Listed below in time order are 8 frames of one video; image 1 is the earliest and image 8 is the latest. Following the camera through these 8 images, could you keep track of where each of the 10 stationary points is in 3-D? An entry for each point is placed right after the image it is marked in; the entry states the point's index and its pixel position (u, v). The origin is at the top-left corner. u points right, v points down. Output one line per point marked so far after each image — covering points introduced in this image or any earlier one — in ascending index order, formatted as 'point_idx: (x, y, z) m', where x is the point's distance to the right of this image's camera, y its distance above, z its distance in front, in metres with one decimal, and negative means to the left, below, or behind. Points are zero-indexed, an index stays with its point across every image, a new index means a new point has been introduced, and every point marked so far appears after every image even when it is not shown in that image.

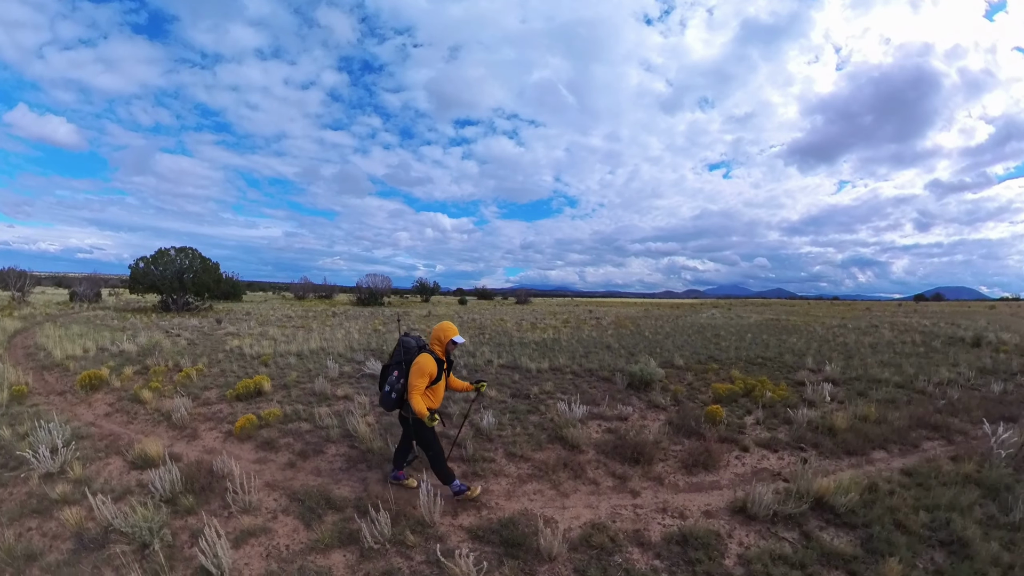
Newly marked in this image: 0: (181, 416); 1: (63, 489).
0: (-4.0, -1.5, +5.7) m
1: (-4.5, -1.8, +4.6) m
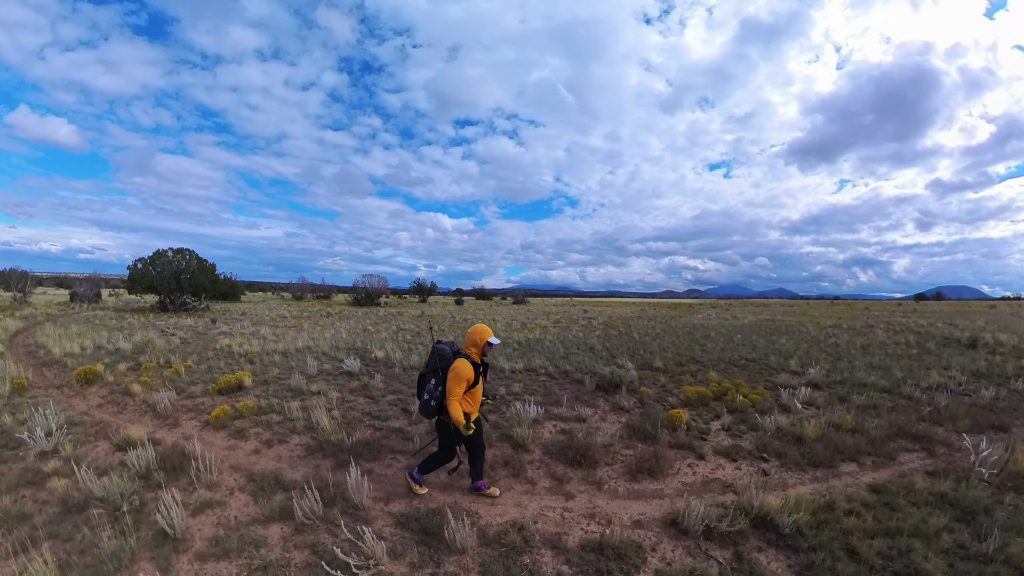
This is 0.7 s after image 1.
0: (-4.6, -1.5, +6.2) m
1: (-5.1, -1.8, +5.1) m
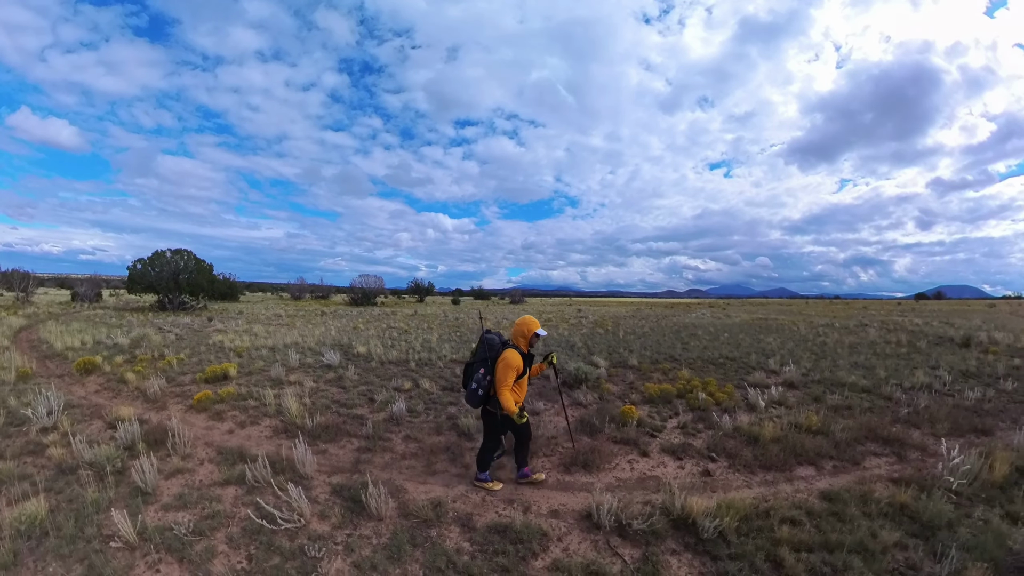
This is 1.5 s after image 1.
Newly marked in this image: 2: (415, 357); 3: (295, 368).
0: (-5.1, -1.5, +6.8) m
1: (-5.6, -1.7, +5.7) m
2: (-1.9, -1.4, +9.3) m
3: (-3.8, -1.4, +8.3) m
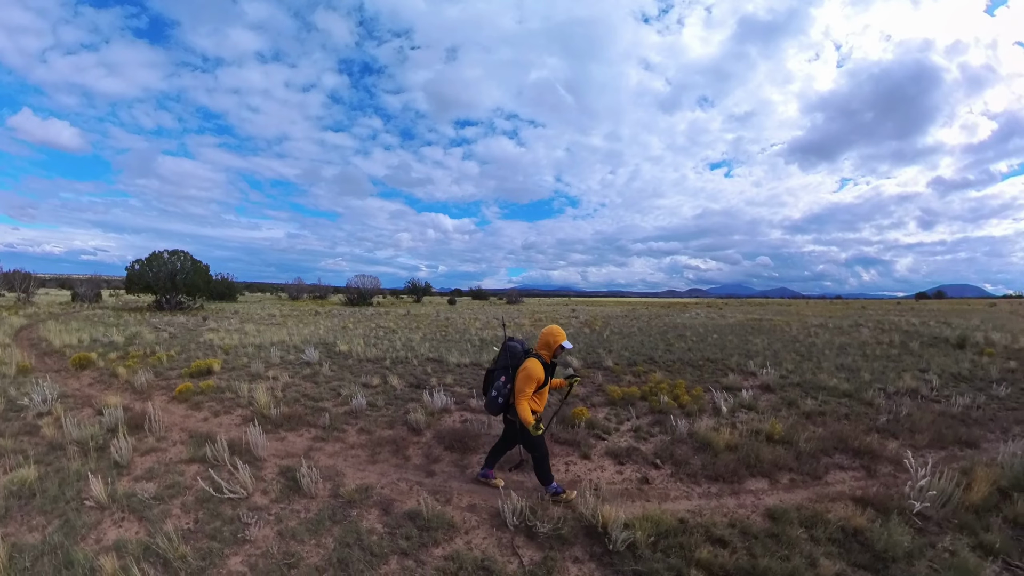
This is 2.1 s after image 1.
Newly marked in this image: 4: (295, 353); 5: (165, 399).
0: (-5.8, -1.5, +7.4) m
1: (-6.3, -1.8, +6.3) m
2: (-2.5, -1.4, +9.9) m
3: (-4.4, -1.4, +8.8) m
4: (-4.6, -1.4, +9.9) m
5: (-5.2, -1.7, +7.1) m
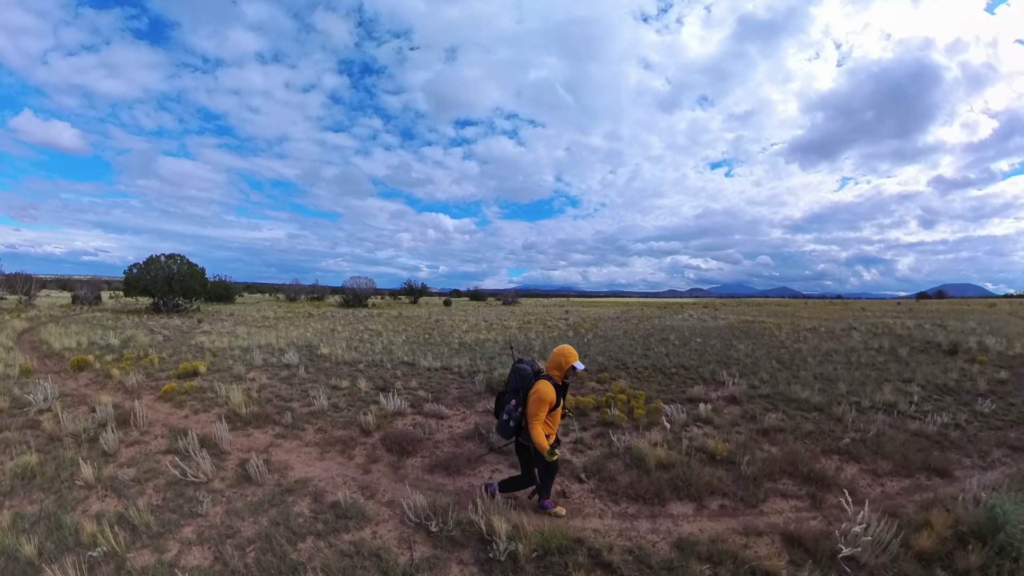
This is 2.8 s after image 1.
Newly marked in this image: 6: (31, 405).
0: (-6.5, -1.7, +8.1) m
1: (-7.0, -1.9, +7.0) m
2: (-3.2, -1.6, +10.6) m
3: (-5.1, -1.6, +9.6) m
4: (-5.3, -1.5, +10.6) m
5: (-5.9, -1.8, +7.8) m
6: (-7.5, -1.8, +7.4) m
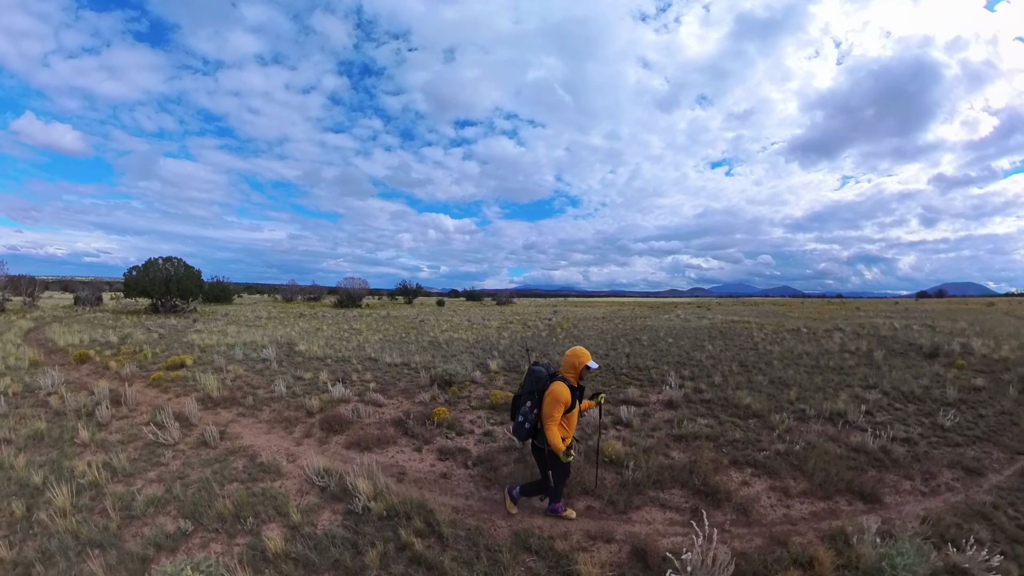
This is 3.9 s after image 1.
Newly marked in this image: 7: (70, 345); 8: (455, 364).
0: (-7.5, -1.7, +9.3) m
1: (-8.1, -2.0, +8.3) m
2: (-4.3, -1.6, +11.8) m
3: (-6.2, -1.6, +10.8) m
4: (-6.4, -1.6, +11.8) m
5: (-7.0, -1.9, +9.0) m
6: (-8.6, -1.9, +8.6) m
7: (-12.4, -1.6, +13.1) m
8: (-1.2, -1.7, +9.8) m
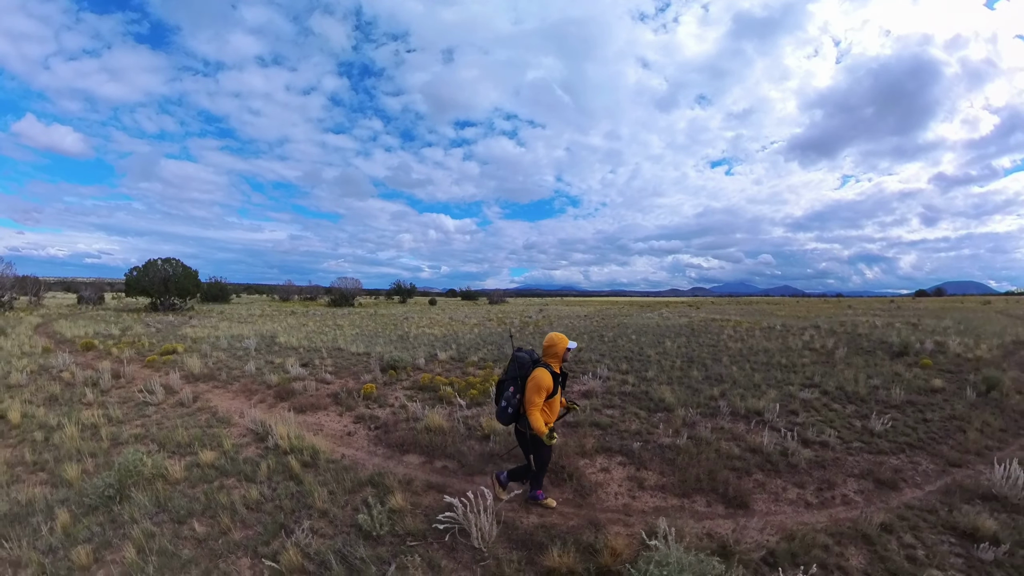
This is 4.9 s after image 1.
0: (-8.8, -1.6, +10.9) m
1: (-9.3, -1.9, +9.8) m
2: (-5.6, -1.6, +13.3) m
3: (-7.5, -1.5, +12.3) m
4: (-7.6, -1.5, +13.4) m
5: (-8.3, -1.8, +10.6) m
6: (-9.9, -1.8, +10.2) m
7: (-13.6, -1.5, +14.7) m
8: (-2.5, -1.6, +11.3) m
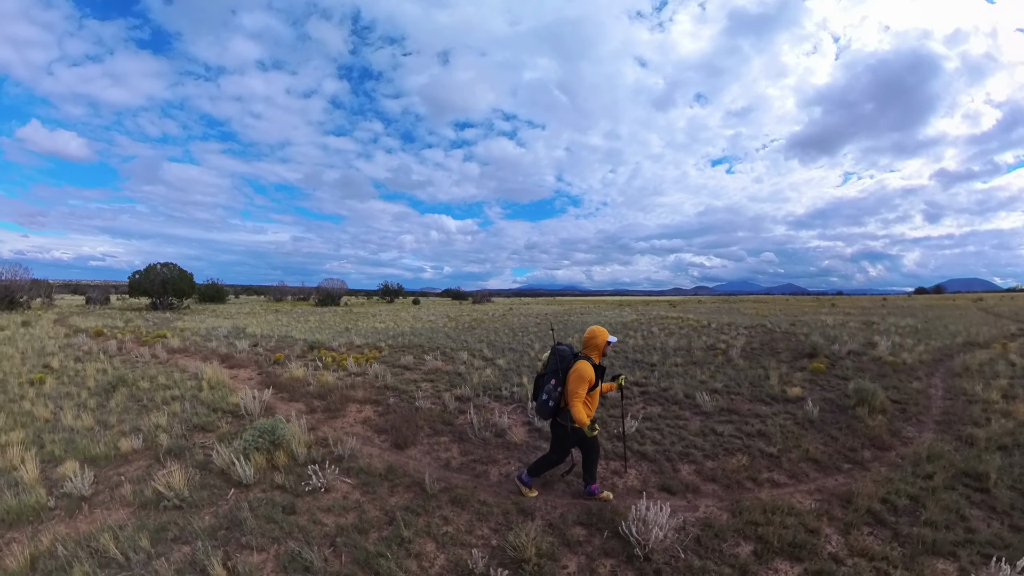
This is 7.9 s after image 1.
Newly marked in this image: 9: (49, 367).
0: (-11.8, -1.7, +14.6) m
1: (-12.3, -1.9, +13.5) m
2: (-8.6, -1.6, +17.0) m
3: (-10.5, -1.6, +16.0) m
4: (-10.6, -1.5, +17.1) m
5: (-11.3, -1.8, +14.3) m
6: (-12.9, -1.9, +13.9) m
7: (-16.6, -1.6, +18.4) m
8: (-5.5, -1.6, +15.0) m
9: (-10.7, -2.0, +11.0) m
